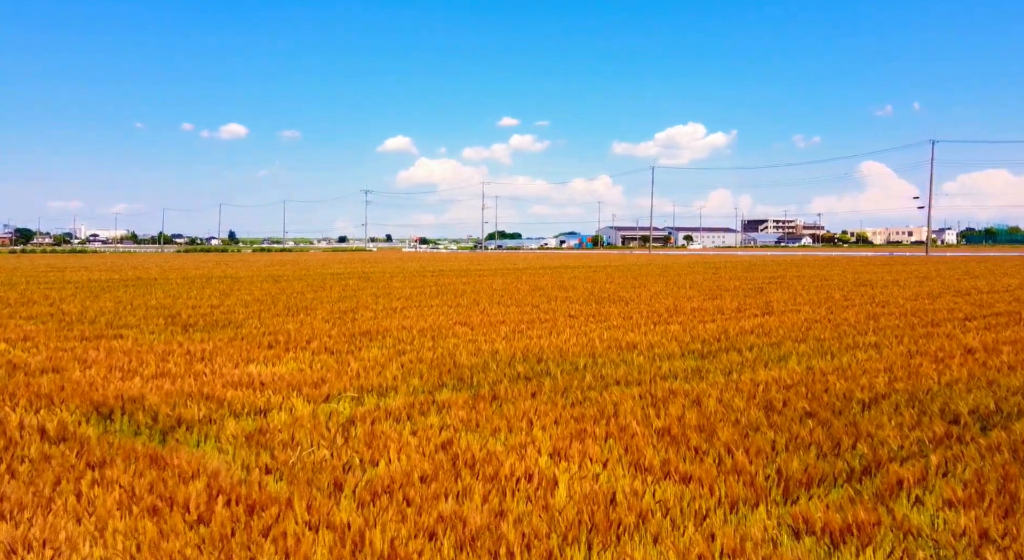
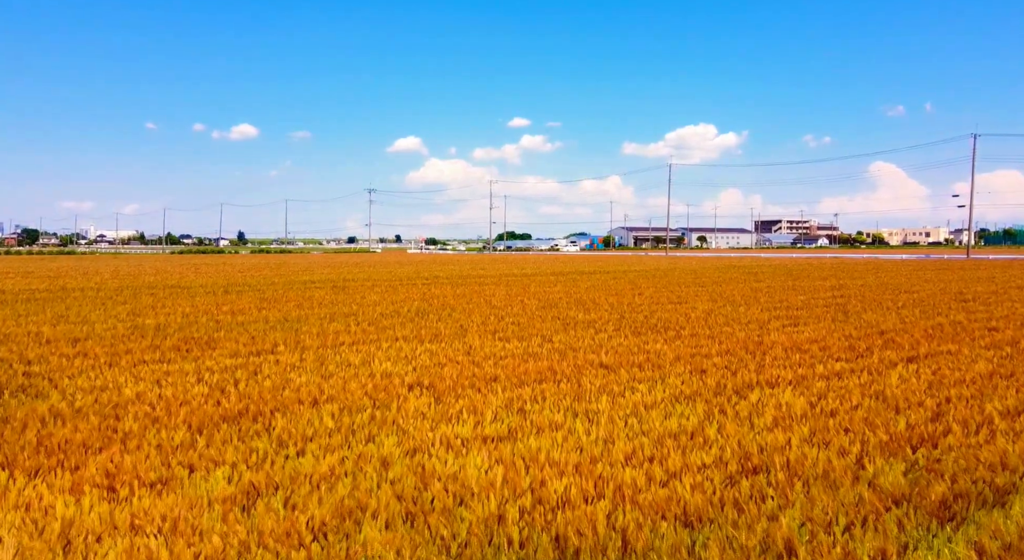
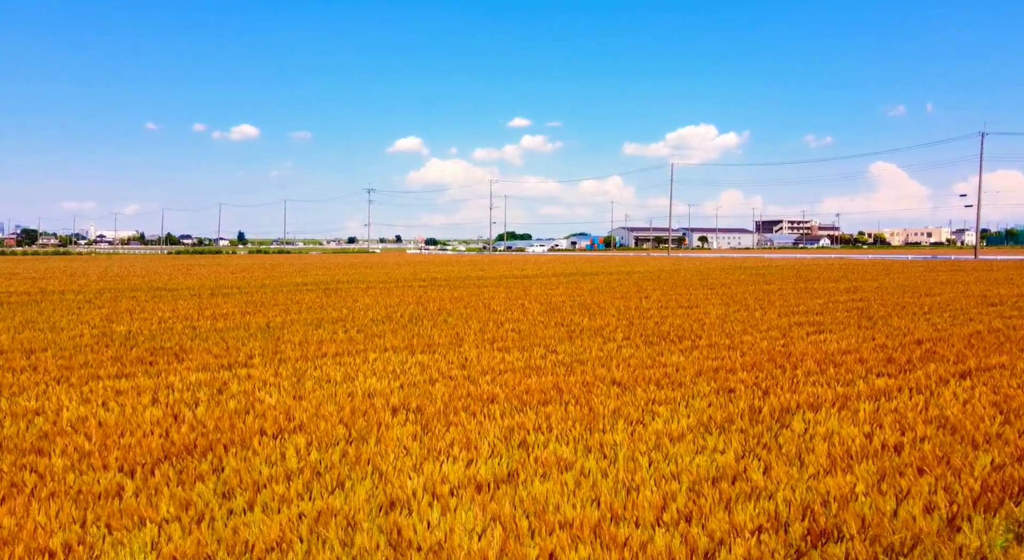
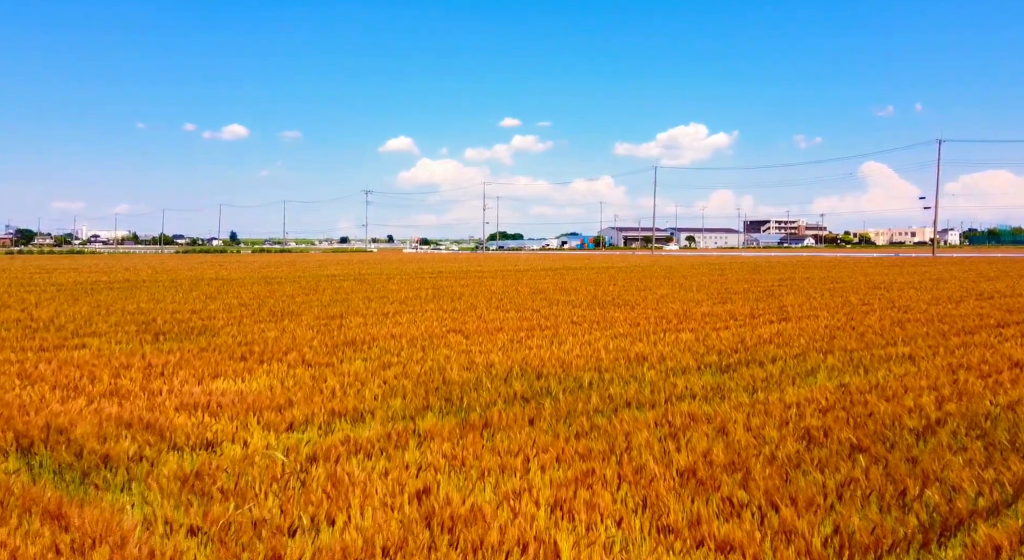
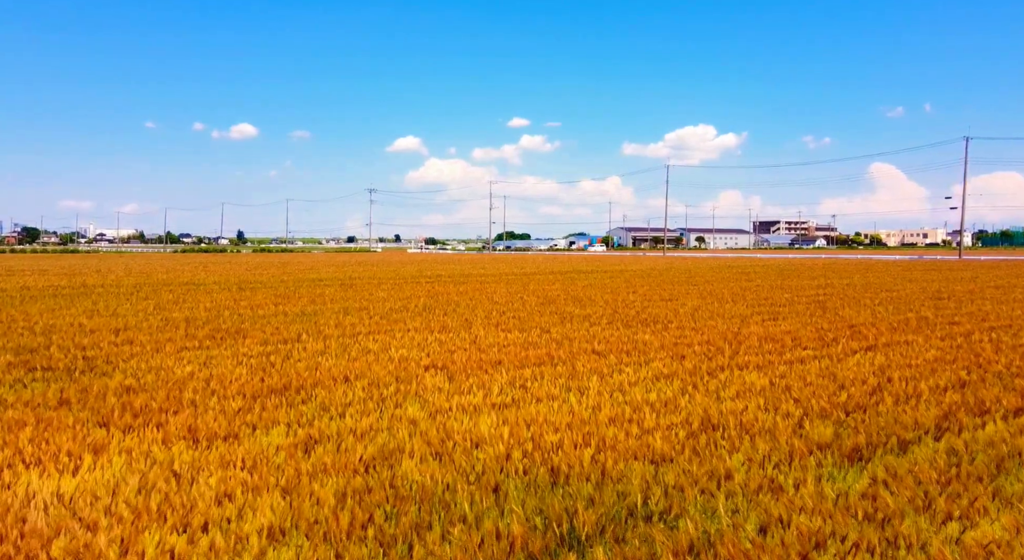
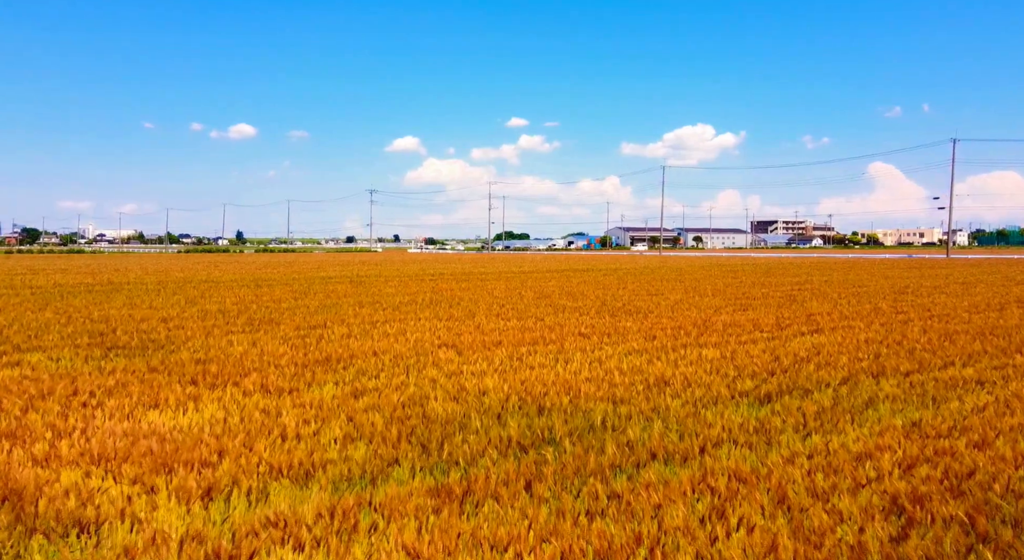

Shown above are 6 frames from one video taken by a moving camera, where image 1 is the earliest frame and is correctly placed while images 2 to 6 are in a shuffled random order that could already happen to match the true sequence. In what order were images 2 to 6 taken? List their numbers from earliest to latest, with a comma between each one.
4, 6, 5, 2, 3
